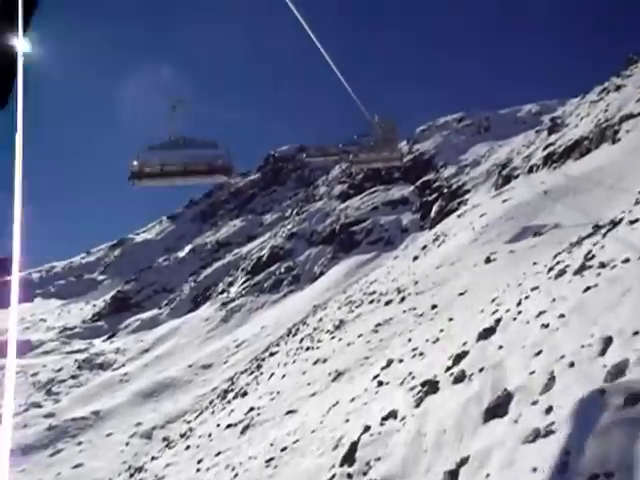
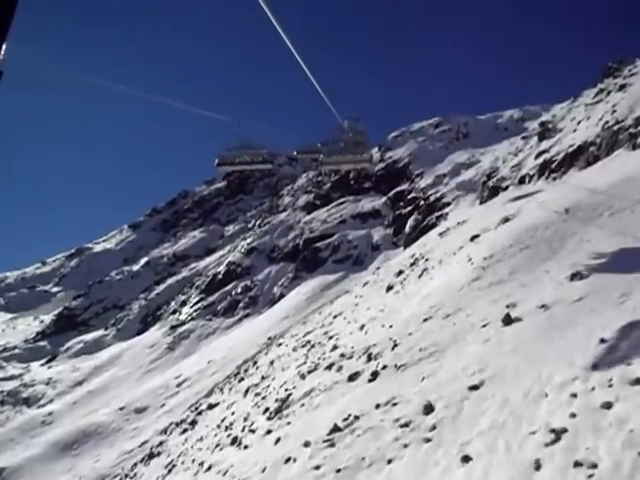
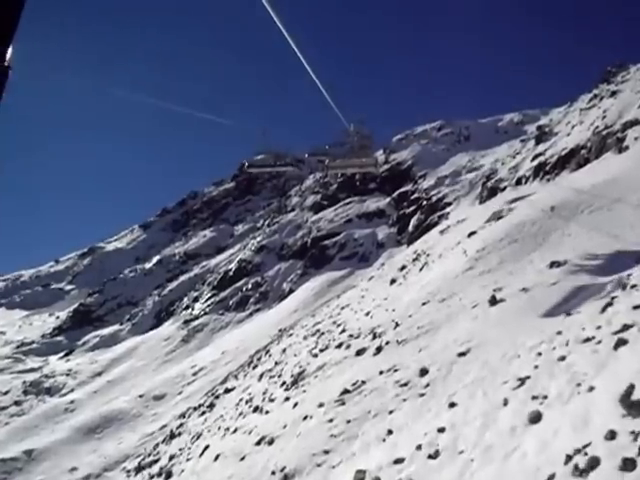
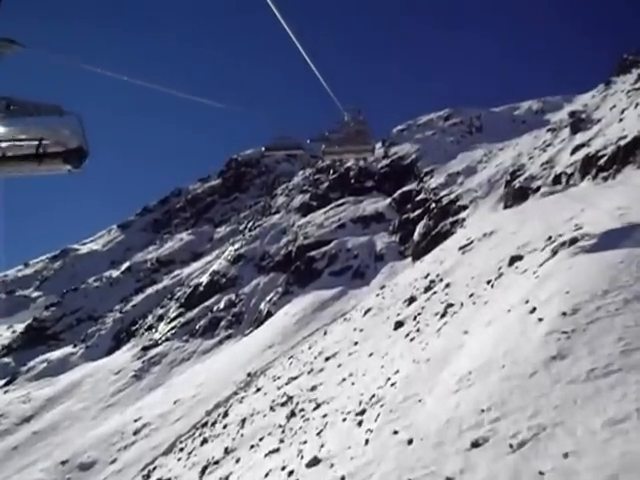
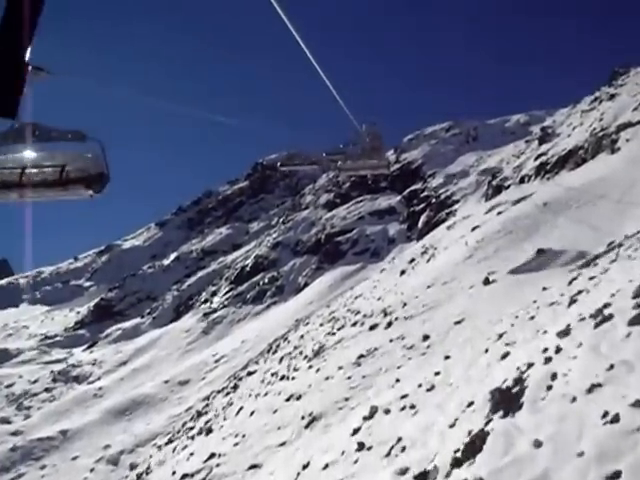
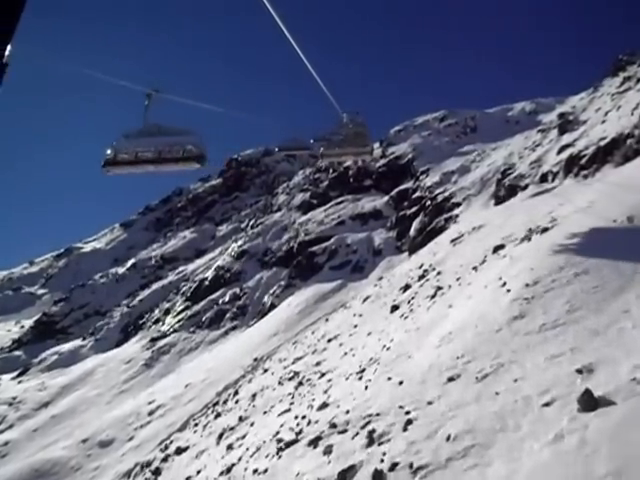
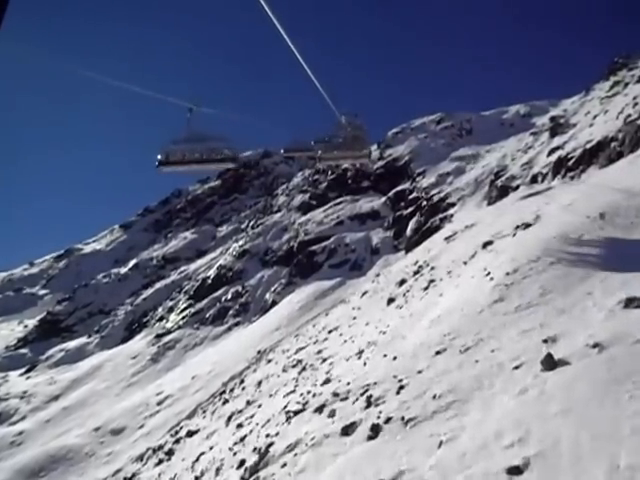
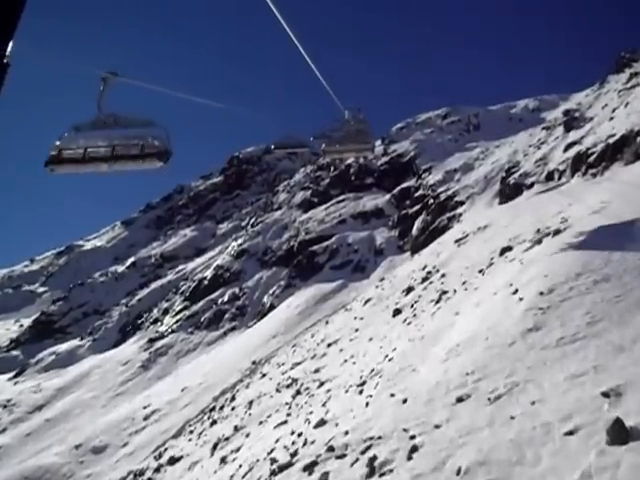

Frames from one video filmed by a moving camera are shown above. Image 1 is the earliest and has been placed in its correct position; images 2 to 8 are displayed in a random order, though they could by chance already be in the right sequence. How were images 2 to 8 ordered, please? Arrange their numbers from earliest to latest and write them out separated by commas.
5, 3, 2, 7, 6, 8, 4
